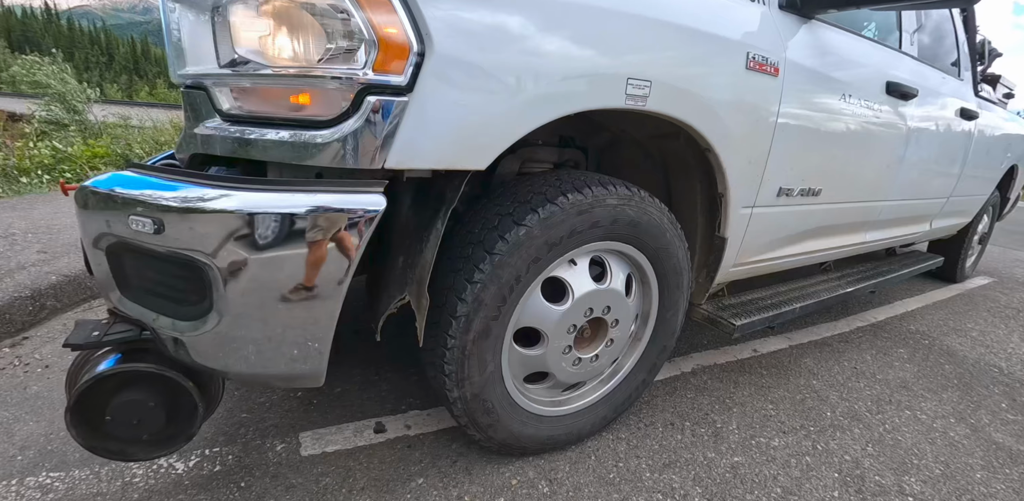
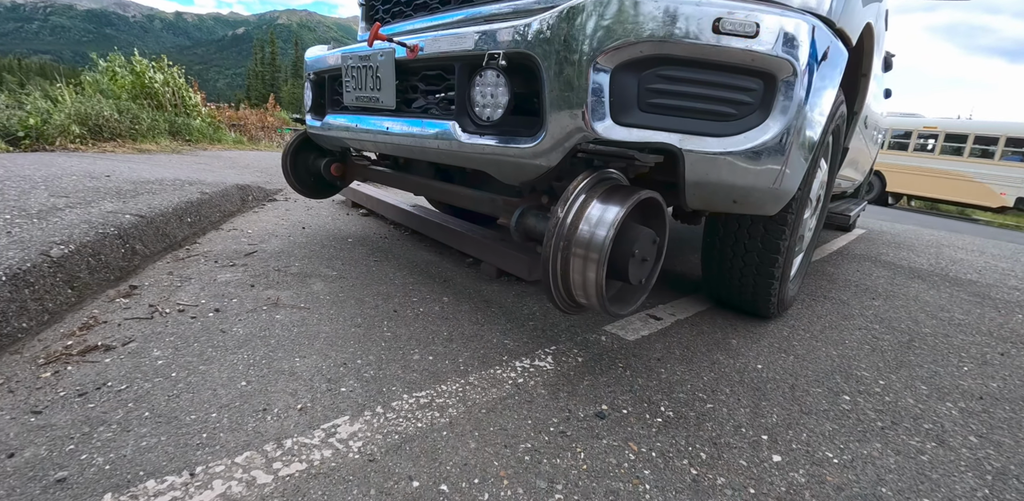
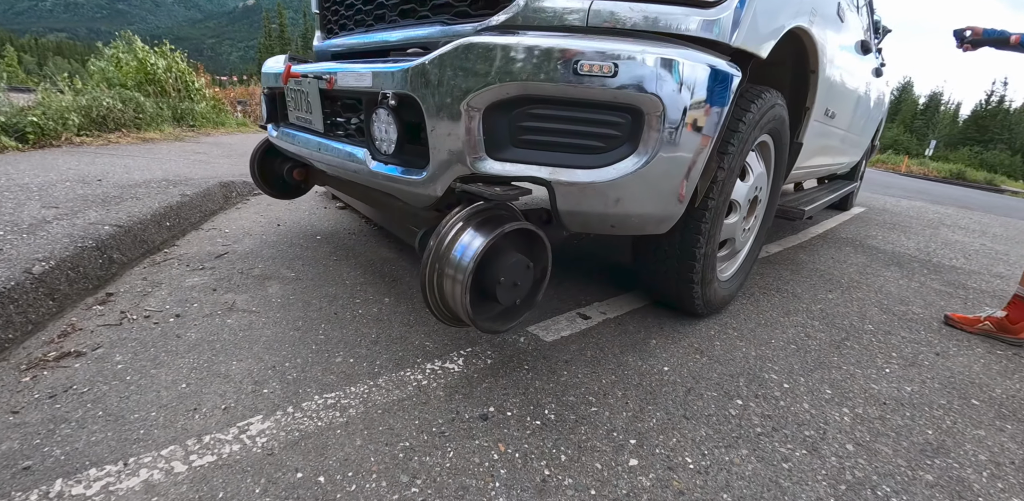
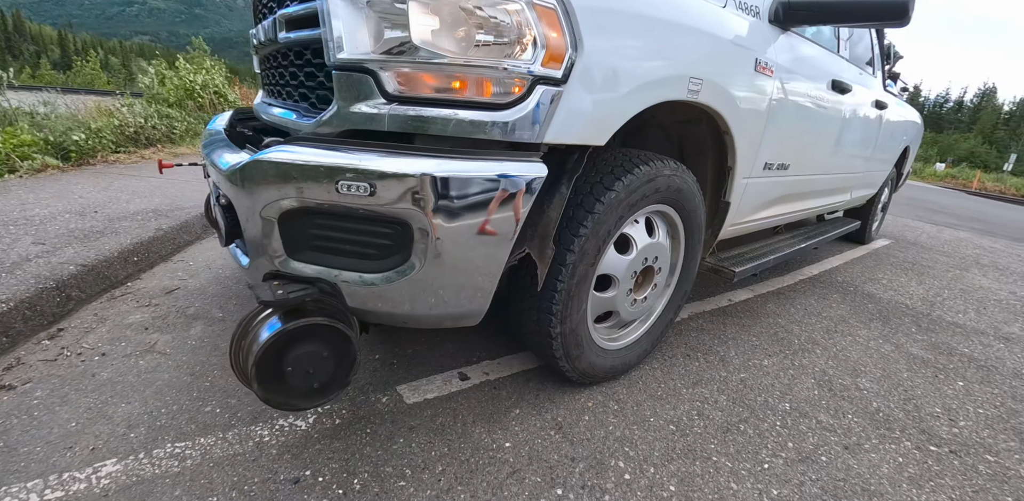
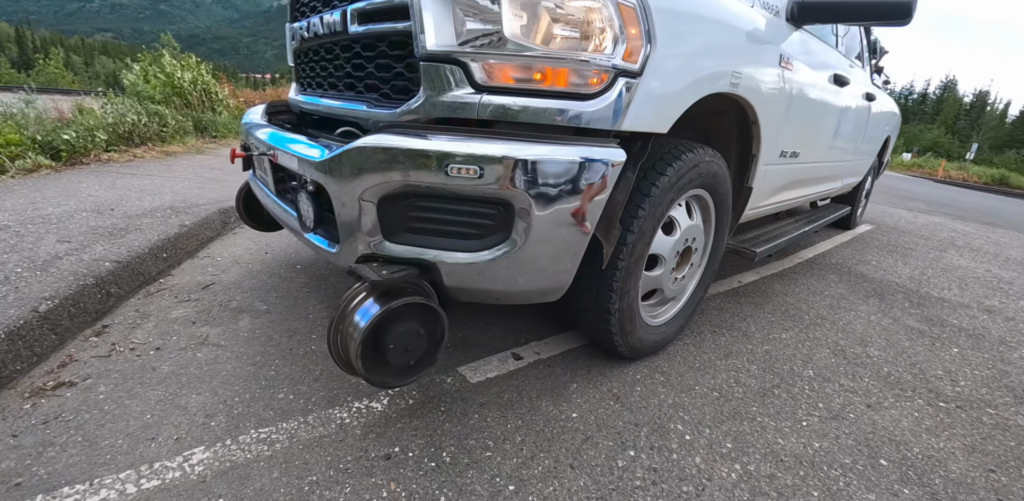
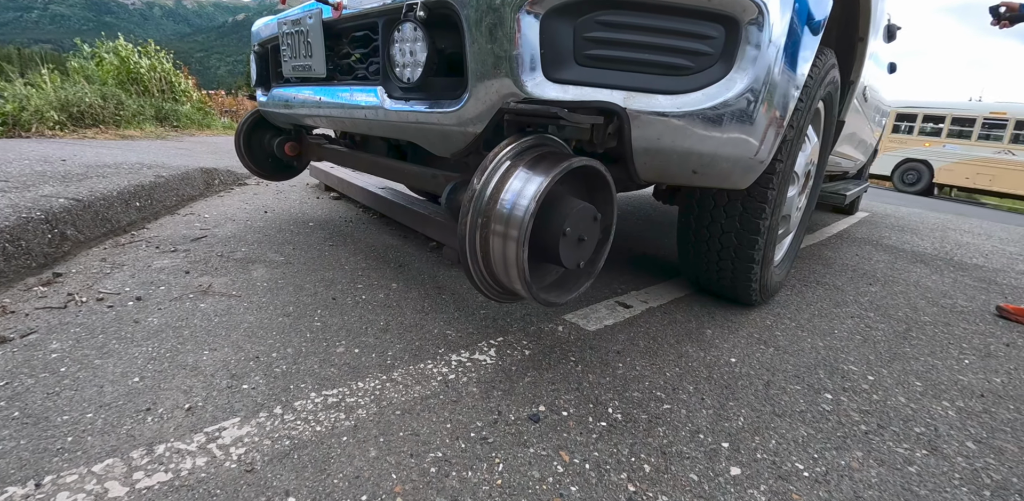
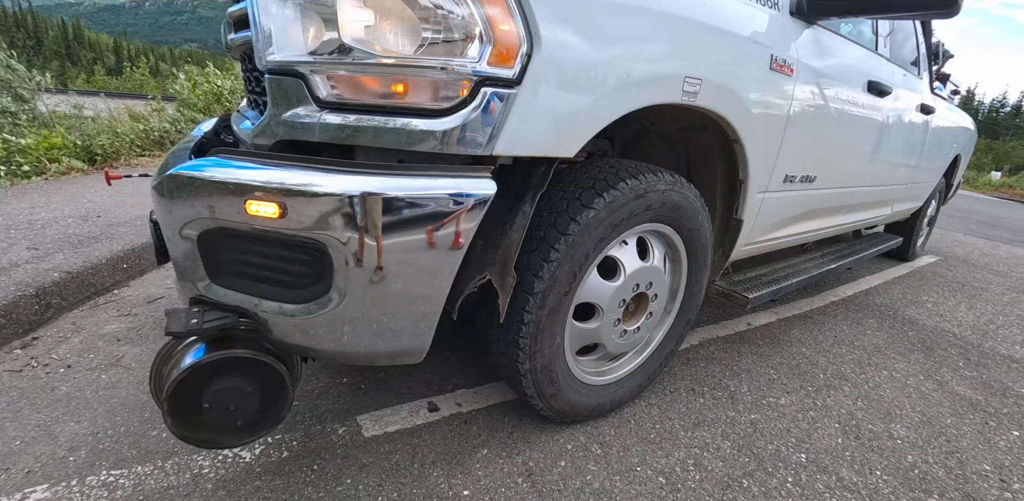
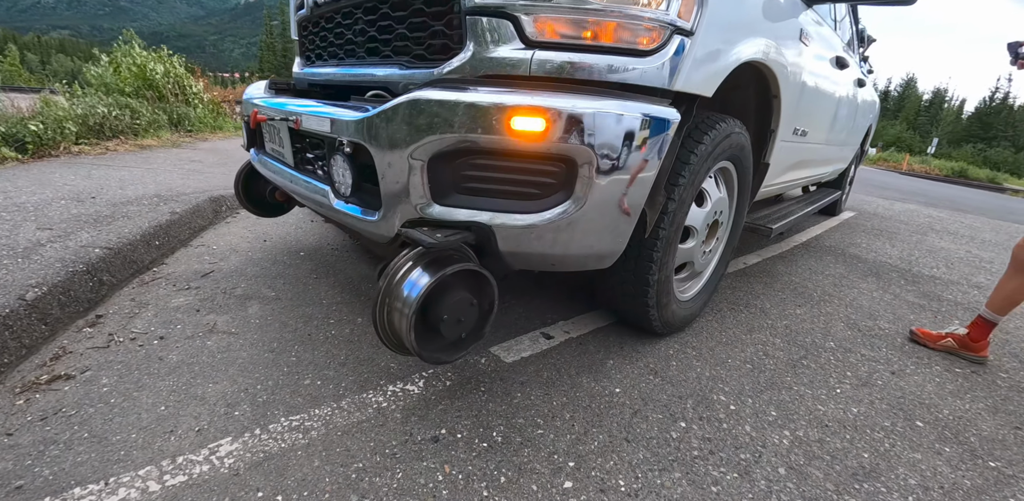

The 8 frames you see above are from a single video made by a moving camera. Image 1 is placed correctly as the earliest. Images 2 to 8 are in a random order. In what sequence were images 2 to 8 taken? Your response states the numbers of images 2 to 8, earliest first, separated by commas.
7, 4, 5, 8, 3, 6, 2
